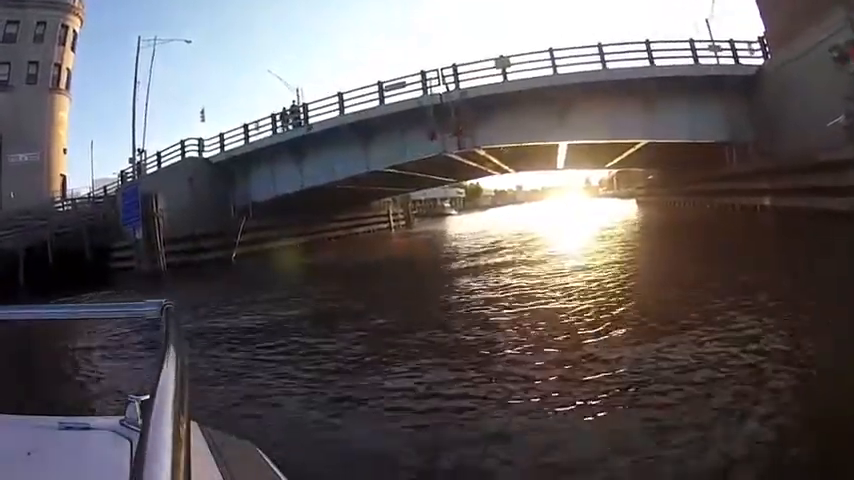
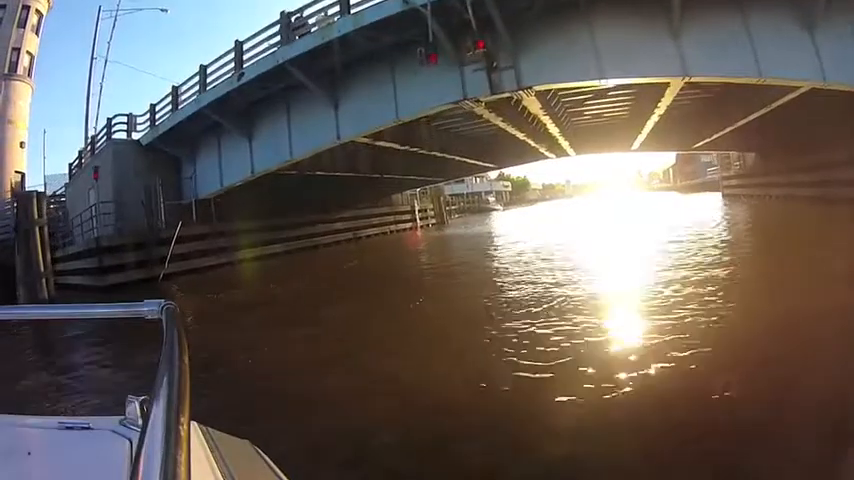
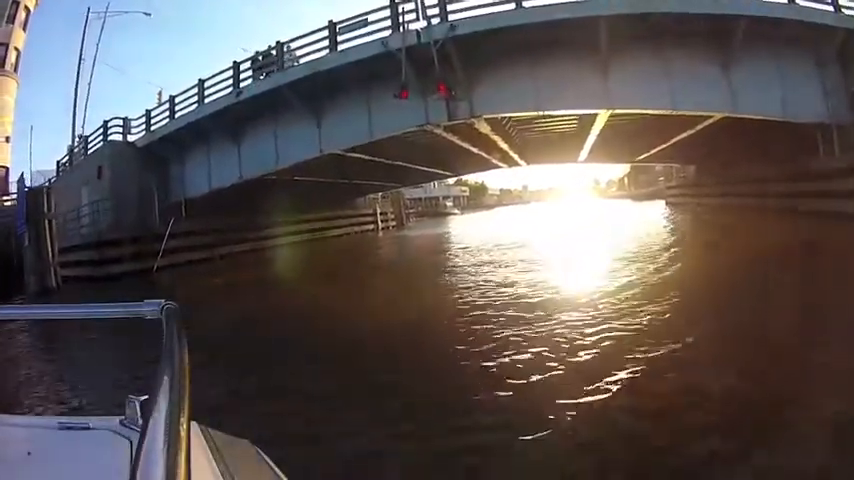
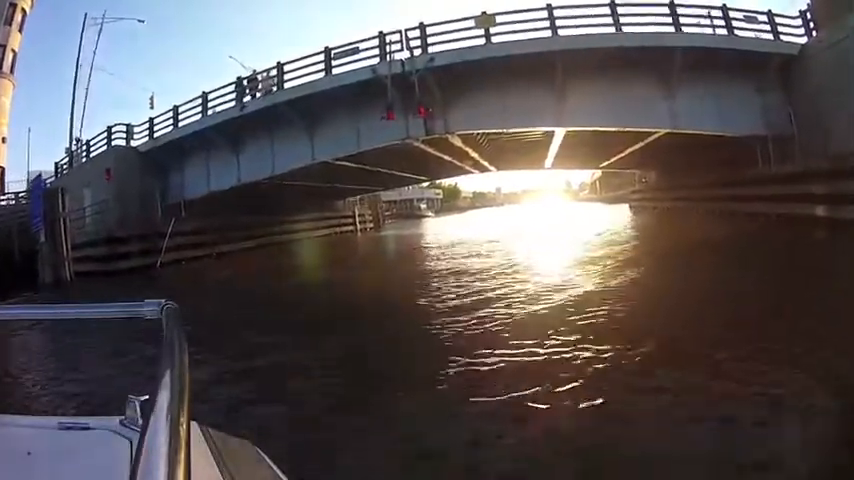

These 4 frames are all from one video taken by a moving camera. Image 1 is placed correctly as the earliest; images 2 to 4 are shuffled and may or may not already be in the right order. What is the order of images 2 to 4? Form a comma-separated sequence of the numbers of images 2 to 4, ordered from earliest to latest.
4, 3, 2
